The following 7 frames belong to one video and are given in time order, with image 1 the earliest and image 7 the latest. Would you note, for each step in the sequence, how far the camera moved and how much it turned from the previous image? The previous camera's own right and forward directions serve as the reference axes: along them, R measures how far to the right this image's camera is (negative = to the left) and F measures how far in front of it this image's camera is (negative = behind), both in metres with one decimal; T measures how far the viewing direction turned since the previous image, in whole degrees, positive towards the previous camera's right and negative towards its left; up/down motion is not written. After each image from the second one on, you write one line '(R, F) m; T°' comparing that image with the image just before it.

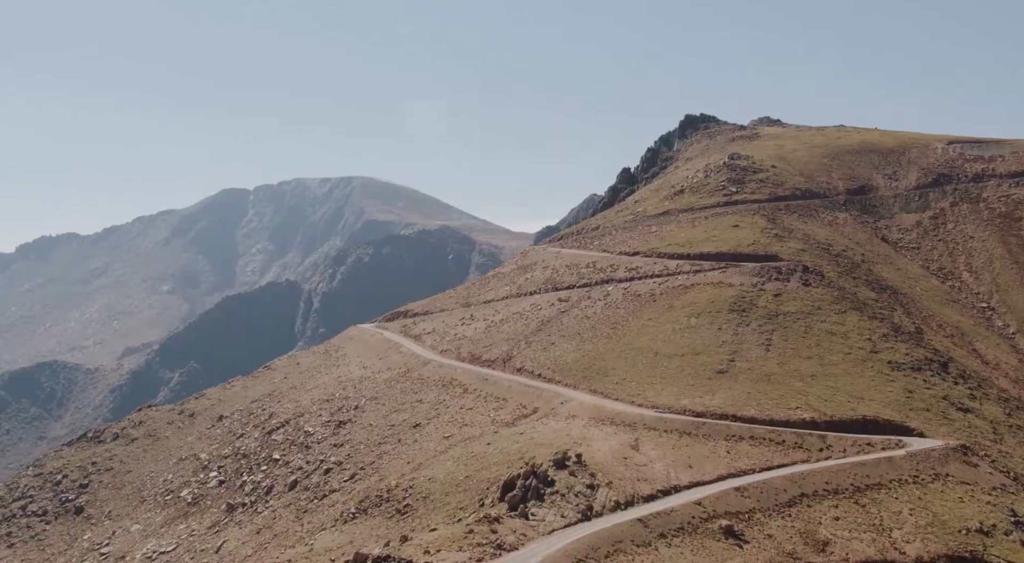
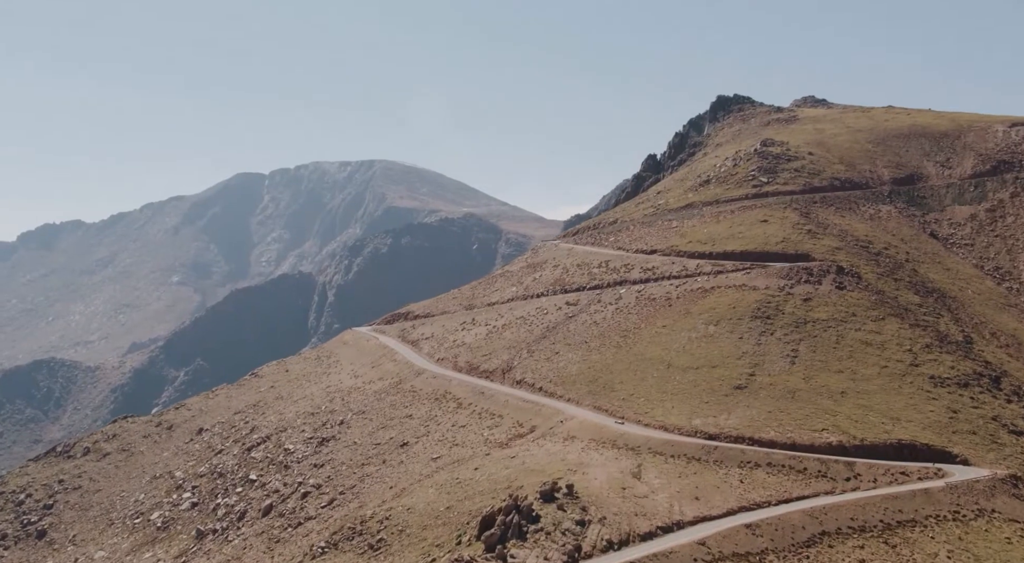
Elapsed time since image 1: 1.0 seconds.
(+6.5, +9.7) m; -3°
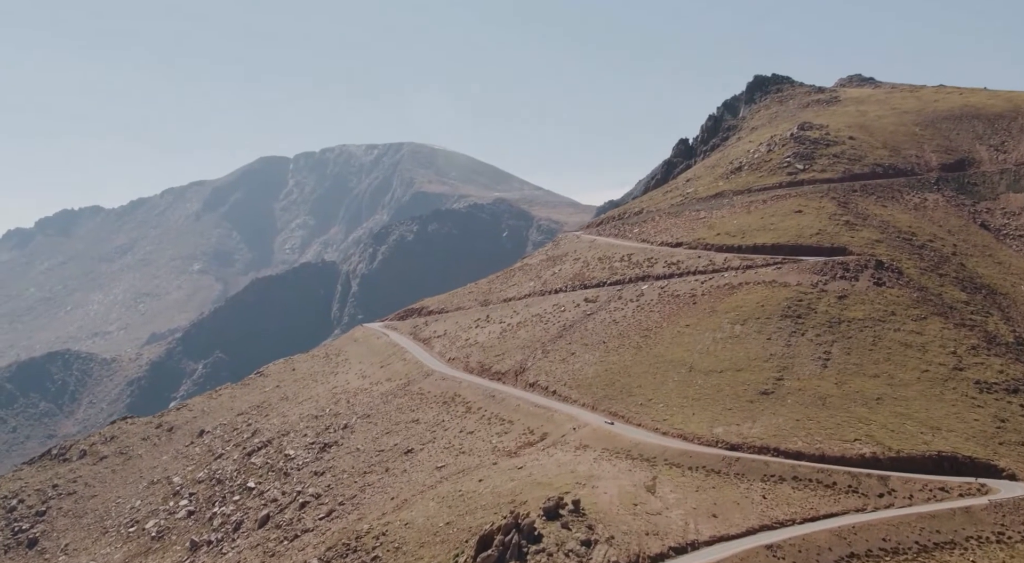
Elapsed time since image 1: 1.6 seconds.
(+3.9, +5.9) m; -3°
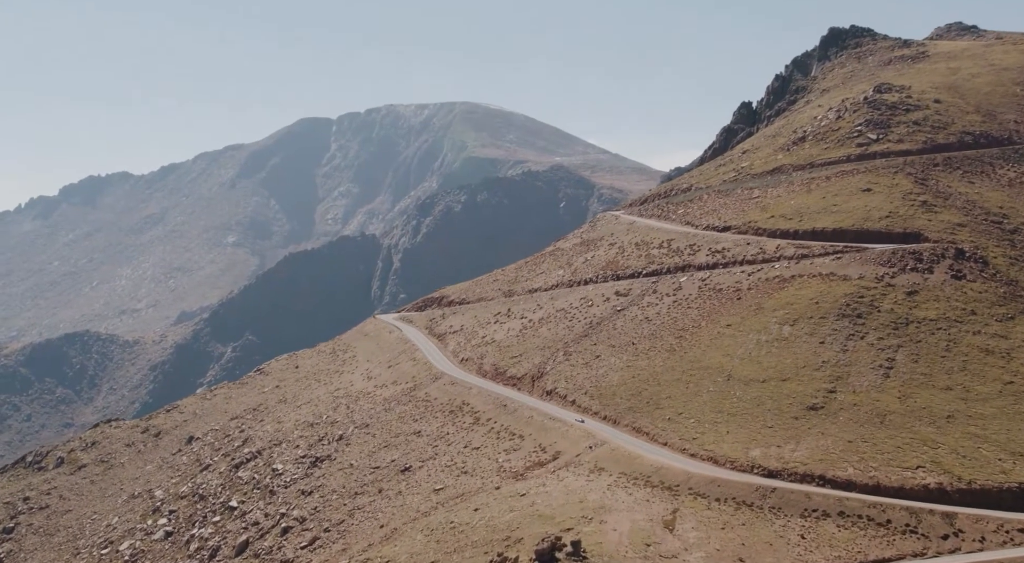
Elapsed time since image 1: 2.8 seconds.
(+7.6, +12.2) m; -5°
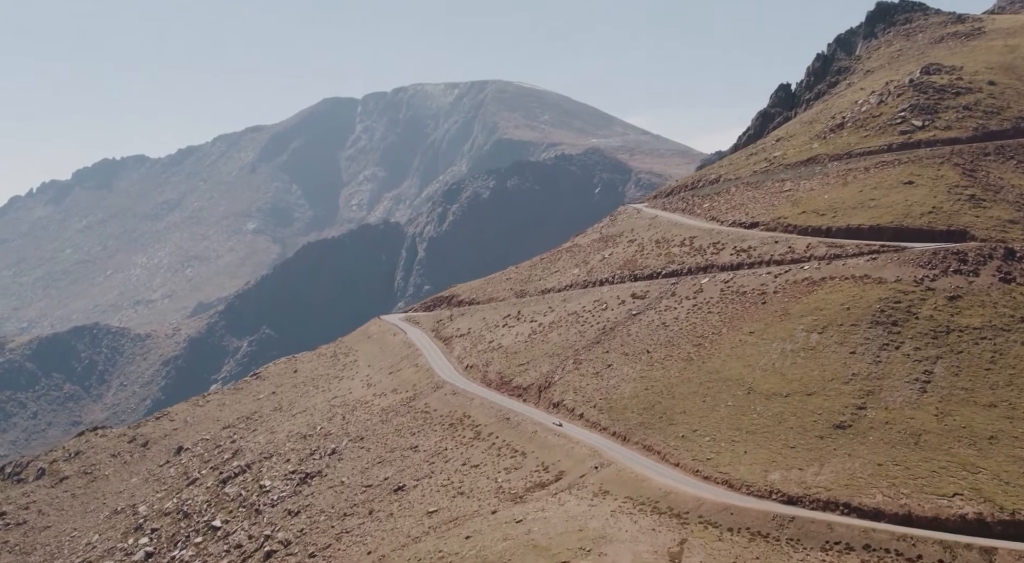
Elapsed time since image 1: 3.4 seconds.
(+4.5, +6.4) m; -3°
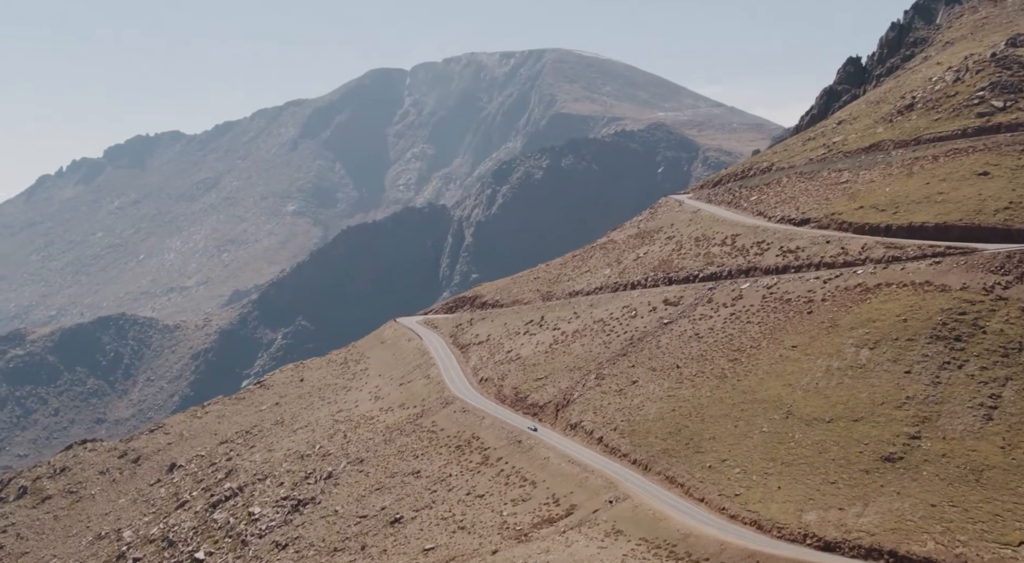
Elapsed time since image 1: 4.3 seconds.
(+5.7, +8.5) m; -5°
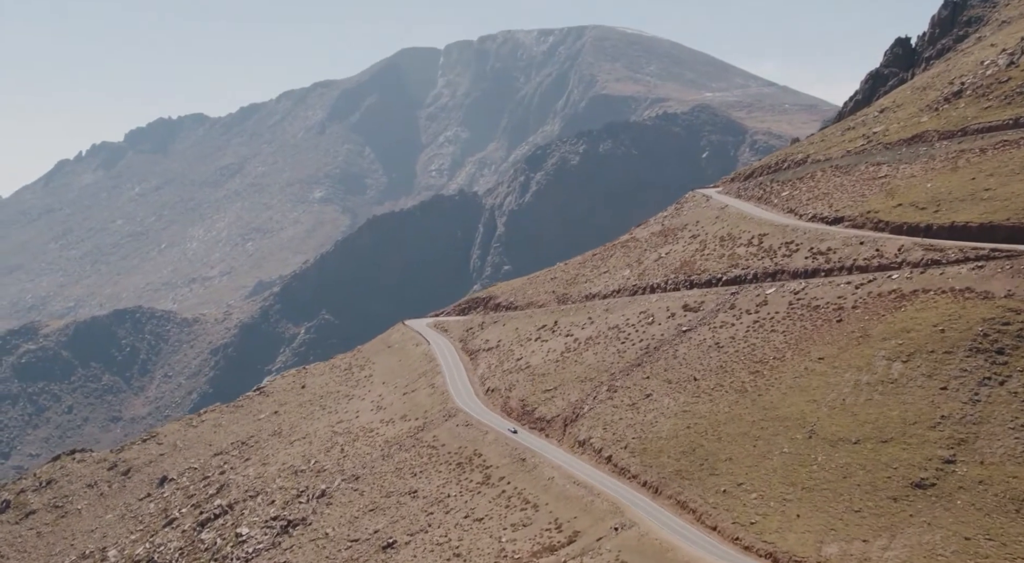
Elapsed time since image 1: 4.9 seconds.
(+3.8, +5.3) m; -3°
